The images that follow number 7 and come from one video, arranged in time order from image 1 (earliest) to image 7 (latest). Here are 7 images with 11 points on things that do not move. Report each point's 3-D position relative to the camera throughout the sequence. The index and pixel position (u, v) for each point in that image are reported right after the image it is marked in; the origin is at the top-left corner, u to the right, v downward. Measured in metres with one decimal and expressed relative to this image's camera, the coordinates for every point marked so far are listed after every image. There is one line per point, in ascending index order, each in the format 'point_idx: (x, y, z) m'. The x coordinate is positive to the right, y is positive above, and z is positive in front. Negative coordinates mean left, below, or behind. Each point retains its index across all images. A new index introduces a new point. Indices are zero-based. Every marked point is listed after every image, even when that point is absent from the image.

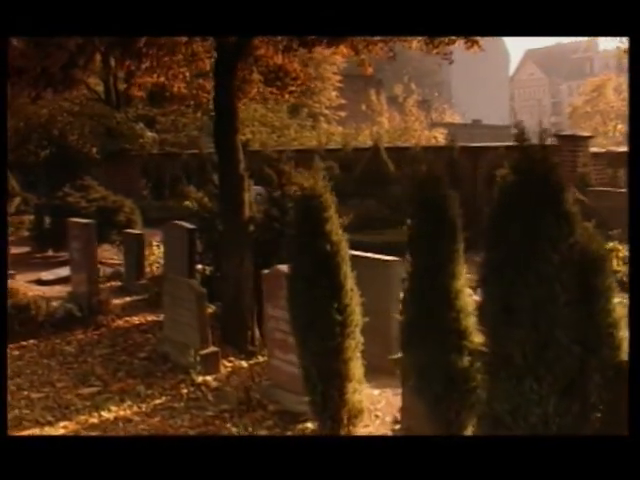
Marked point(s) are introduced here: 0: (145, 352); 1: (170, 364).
0: (-1.3, -0.8, +7.5) m
1: (-1.1, -0.9, +7.2) m
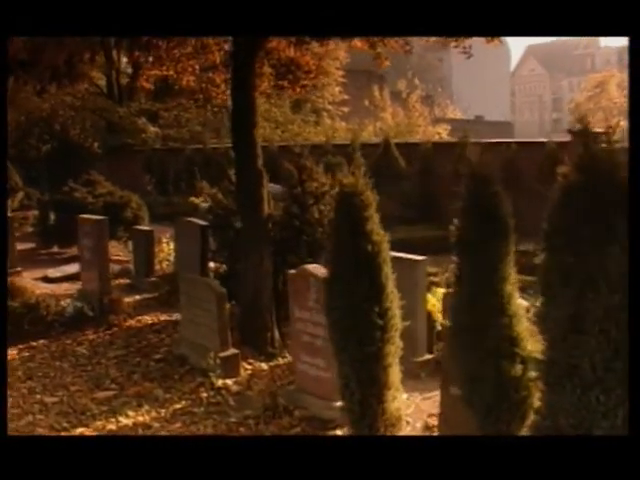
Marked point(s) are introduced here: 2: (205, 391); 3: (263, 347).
0: (-1.1, -0.8, +7.2) m
1: (-0.9, -0.9, +6.9) m
2: (-0.7, -1.0, +6.4) m
3: (-0.4, -0.8, +7.2) m
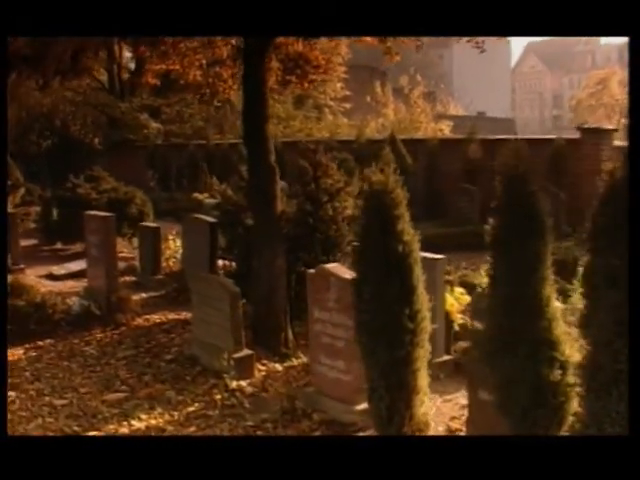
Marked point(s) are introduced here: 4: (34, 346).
0: (-1.0, -0.8, +7.1) m
1: (-0.8, -0.8, +6.7) m
2: (-0.6, -0.9, +6.3) m
3: (-0.3, -0.7, +7.0) m
4: (-2.1, -0.8, +7.5) m
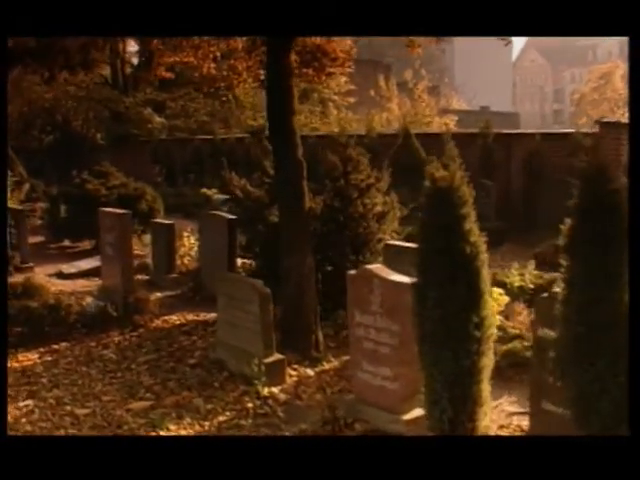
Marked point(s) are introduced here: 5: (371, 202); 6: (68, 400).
0: (-0.8, -0.8, +6.7) m
1: (-0.6, -0.8, +6.4) m
2: (-0.4, -0.9, +5.9) m
3: (-0.1, -0.7, +6.6) m
4: (-1.9, -0.8, +7.2) m
5: (+0.4, +0.2, +7.6) m
6: (-1.5, -0.9, +5.8) m
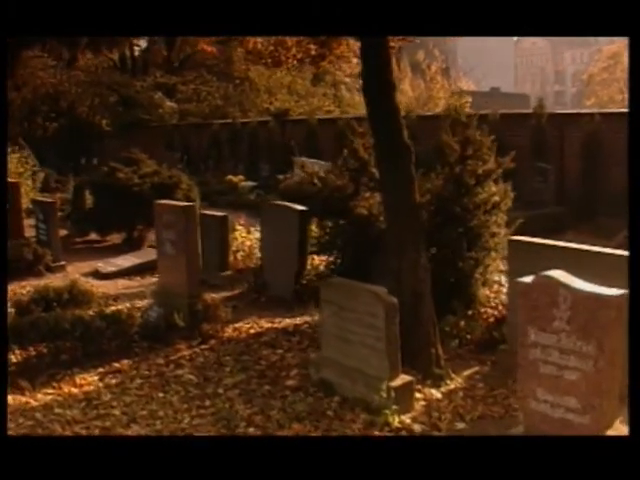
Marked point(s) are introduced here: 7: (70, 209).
0: (-0.1, -0.8, +5.6) m
1: (+0.1, -0.8, +5.2) m
2: (+0.3, -0.9, +4.8) m
3: (+0.6, -0.7, +5.5) m
4: (-1.2, -0.8, +6.0) m
5: (+1.1, +0.3, +6.5) m
6: (-0.8, -0.9, +4.7) m
7: (-3.2, +0.4, +12.8) m
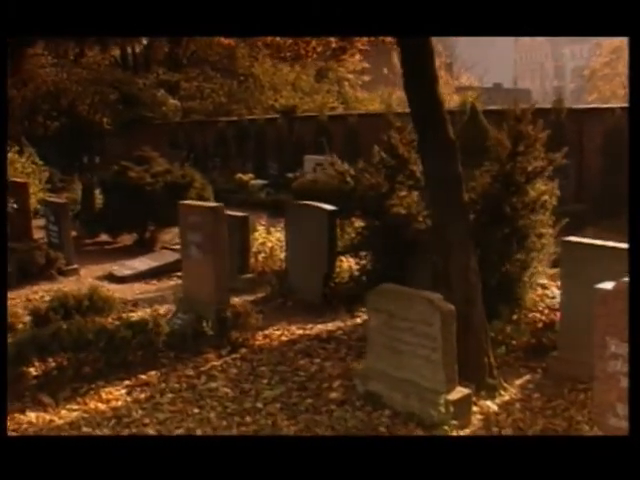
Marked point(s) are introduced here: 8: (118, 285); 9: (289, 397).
0: (+0.1, -0.8, +5.2) m
1: (+0.3, -0.8, +4.9) m
2: (+0.5, -0.9, +4.4) m
3: (+0.8, -0.7, +5.1) m
4: (-1.0, -0.8, +5.7) m
5: (+1.3, +0.3, +6.1) m
6: (-0.5, -0.9, +4.3) m
7: (-3.0, +0.4, +12.5) m
8: (-1.7, -0.4, +8.7) m
9: (-0.1, -0.8, +5.2) m
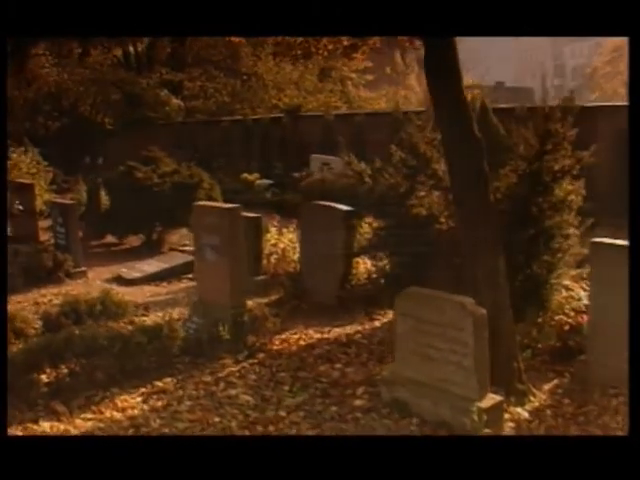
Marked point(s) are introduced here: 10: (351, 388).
0: (+0.2, -0.8, +5.0) m
1: (+0.5, -0.8, +4.7) m
2: (+0.6, -0.9, +4.2) m
3: (+1.0, -0.7, +5.0) m
4: (-0.9, -0.8, +5.5) m
5: (+1.4, +0.3, +5.9) m
6: (-0.4, -1.0, +4.2) m
7: (-2.9, +0.4, +12.3) m
8: (-1.6, -0.4, +8.5) m
9: (0.0, -0.8, +5.0) m
10: (+0.2, -0.8, +5.2) m
